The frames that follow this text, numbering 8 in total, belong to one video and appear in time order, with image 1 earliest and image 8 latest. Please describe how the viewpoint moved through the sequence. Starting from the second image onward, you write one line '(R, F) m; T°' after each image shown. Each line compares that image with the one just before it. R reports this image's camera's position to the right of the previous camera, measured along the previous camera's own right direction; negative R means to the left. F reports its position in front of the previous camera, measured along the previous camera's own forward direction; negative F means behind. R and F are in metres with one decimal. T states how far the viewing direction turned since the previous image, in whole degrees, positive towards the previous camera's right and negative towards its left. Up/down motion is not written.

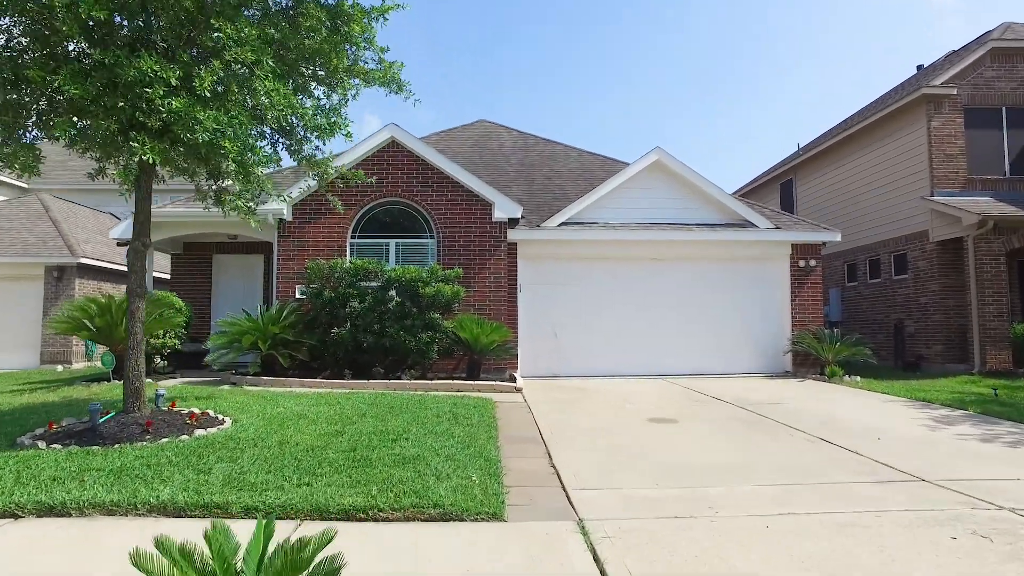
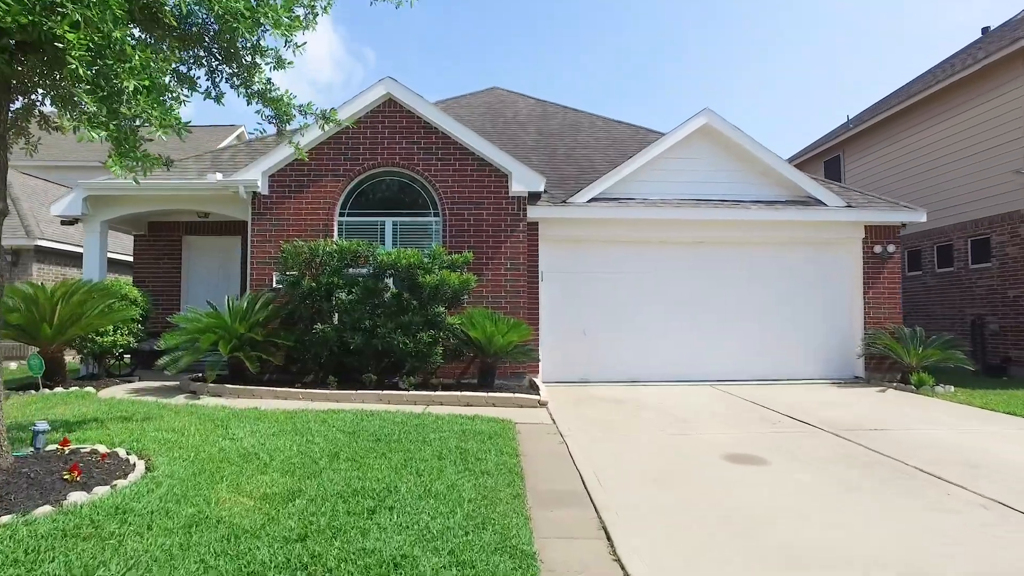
(-0.2, +2.2) m; -1°
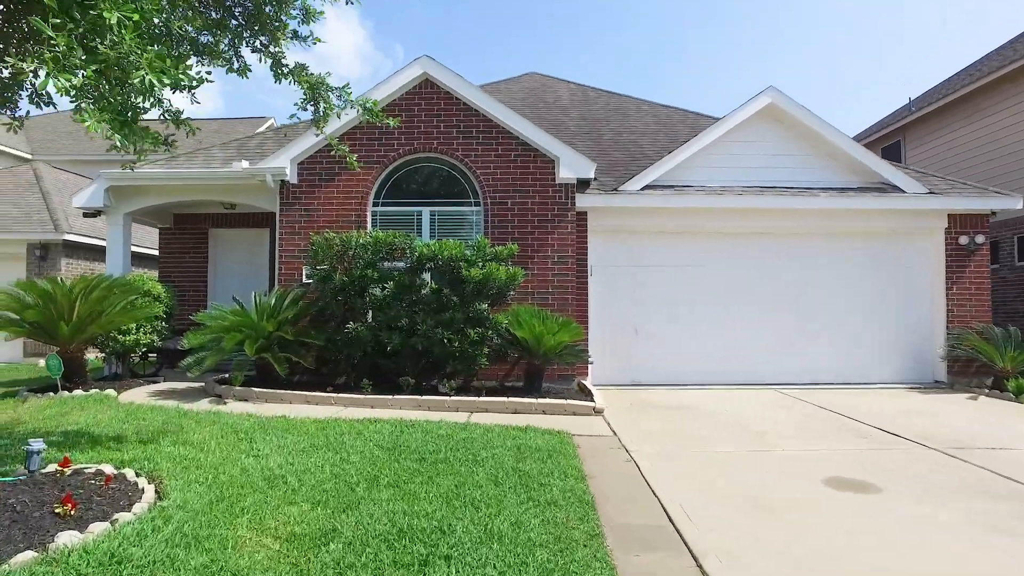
(-0.3, +0.8) m; -2°
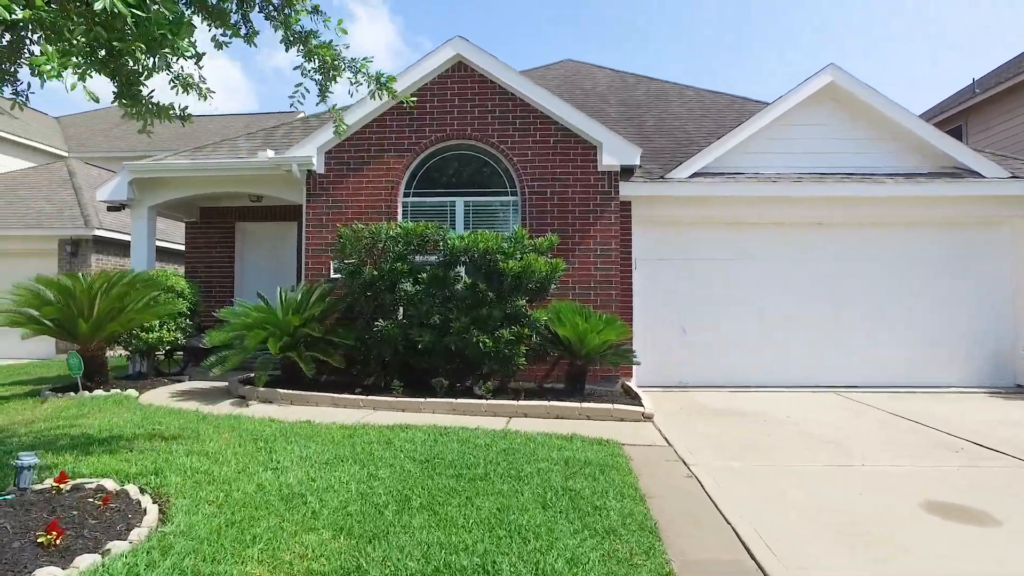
(-0.1, +0.6) m; -3°
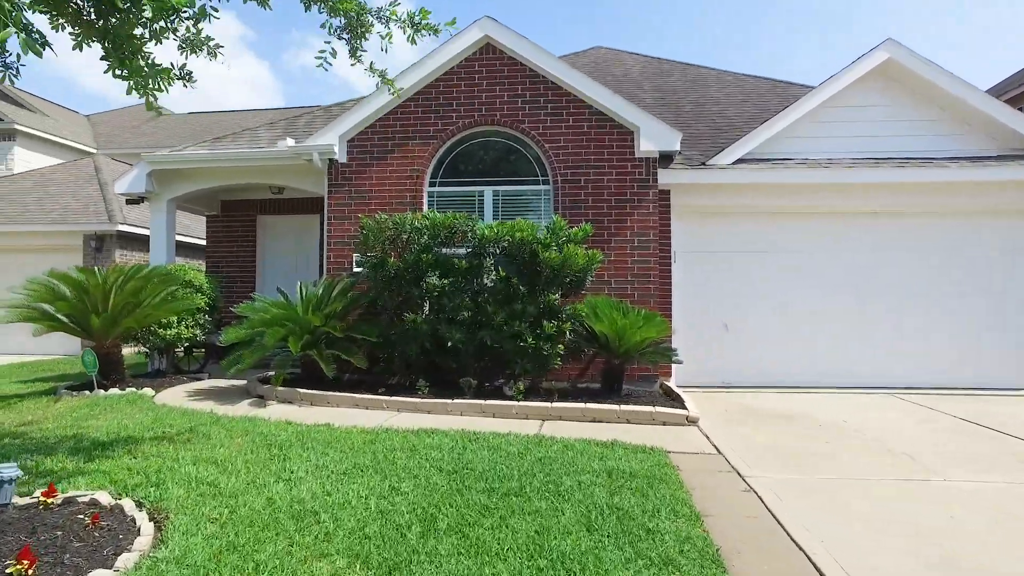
(-0.1, +0.5) m; -2°
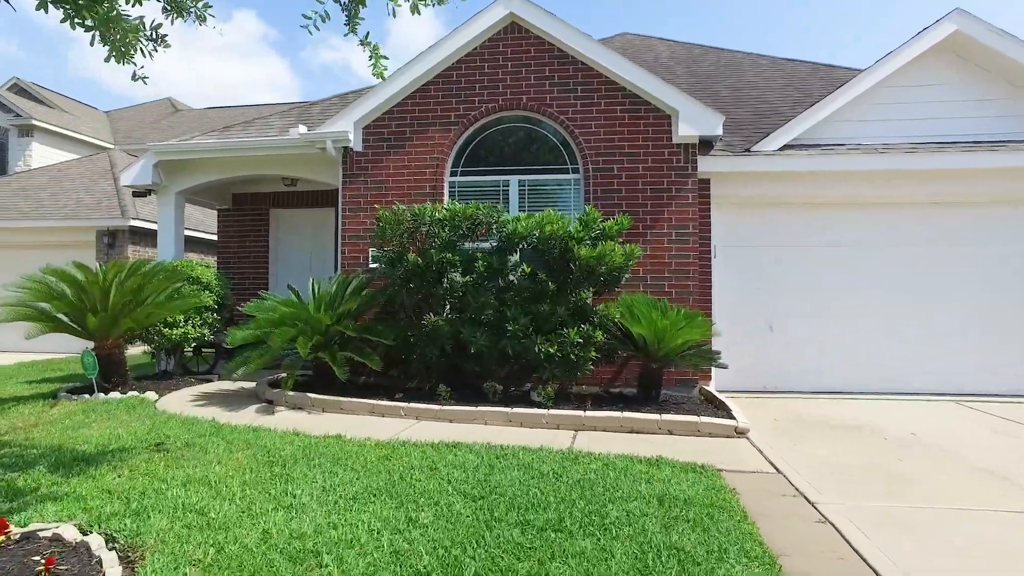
(-0.1, +0.6) m; -2°
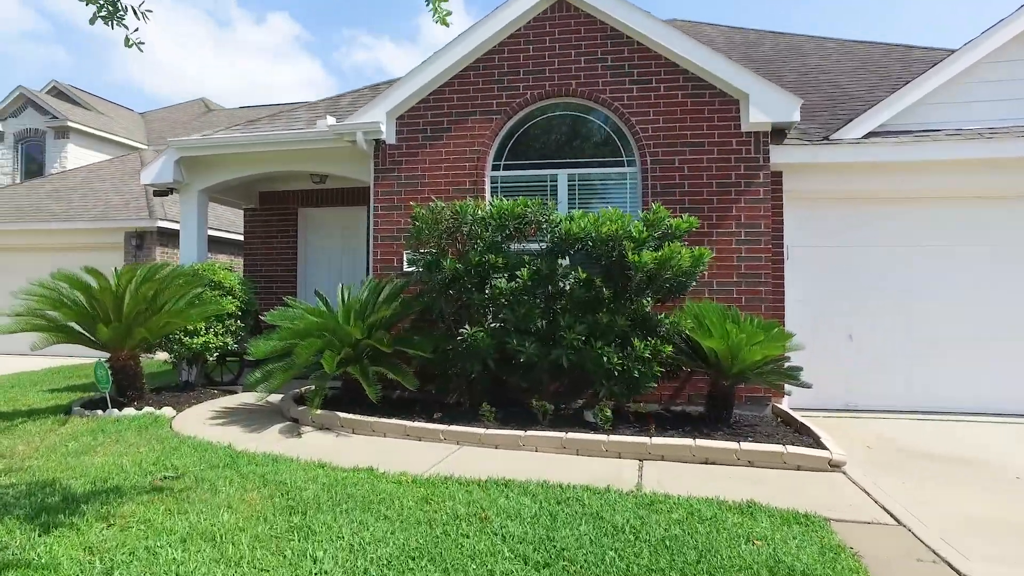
(-0.2, +0.8) m; -3°
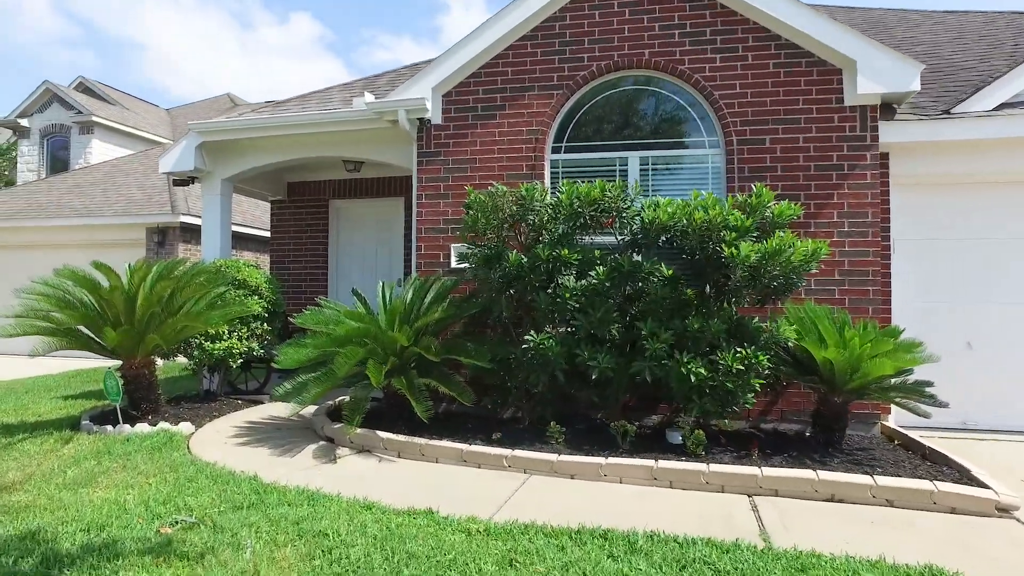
(-0.4, +0.9) m; -2°
